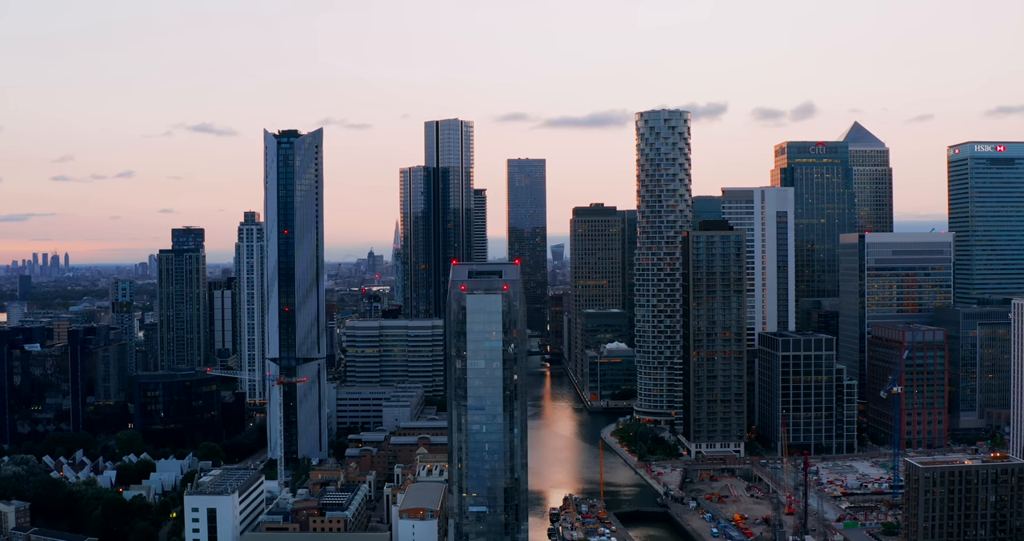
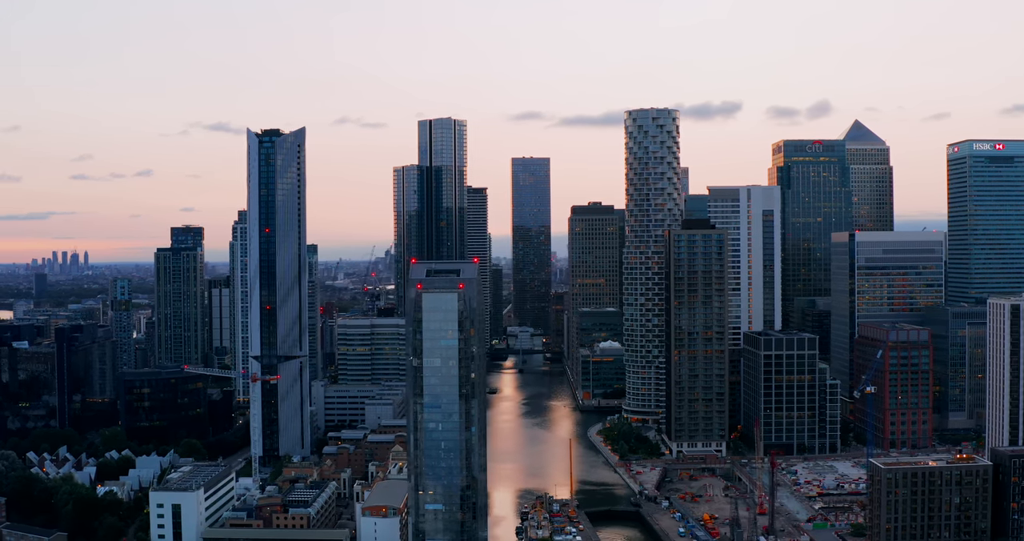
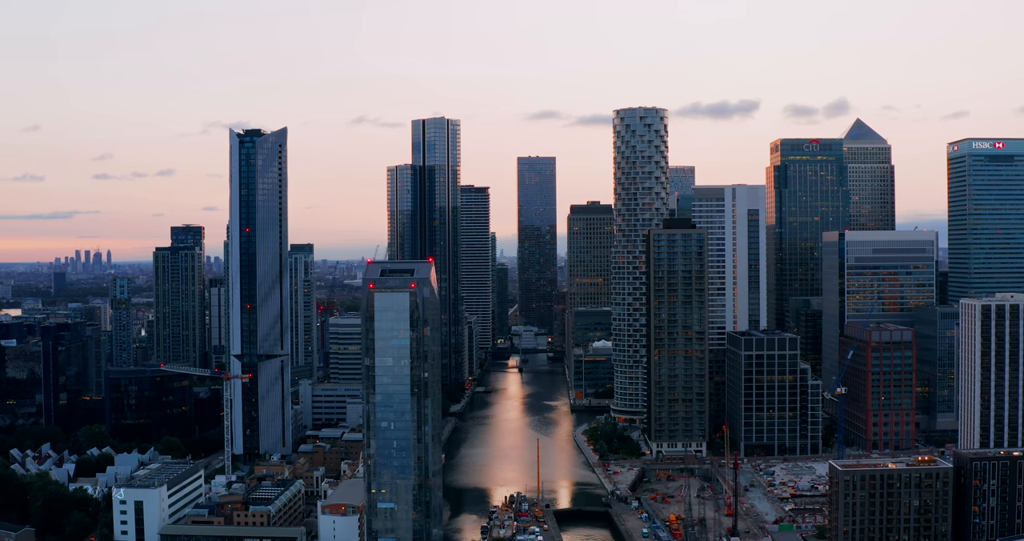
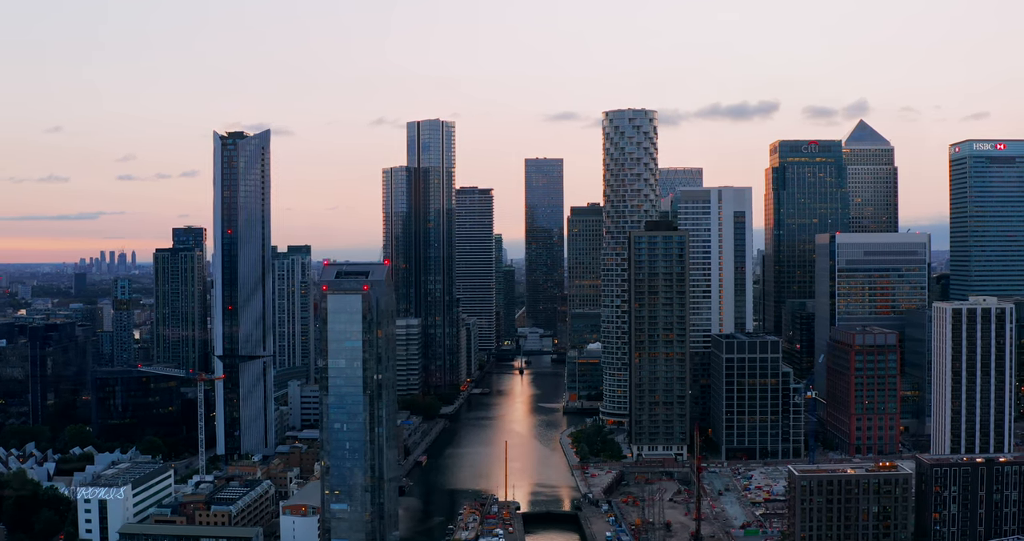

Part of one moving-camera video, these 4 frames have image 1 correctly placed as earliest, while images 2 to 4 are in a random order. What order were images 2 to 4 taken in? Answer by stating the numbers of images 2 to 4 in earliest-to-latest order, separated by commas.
2, 3, 4
